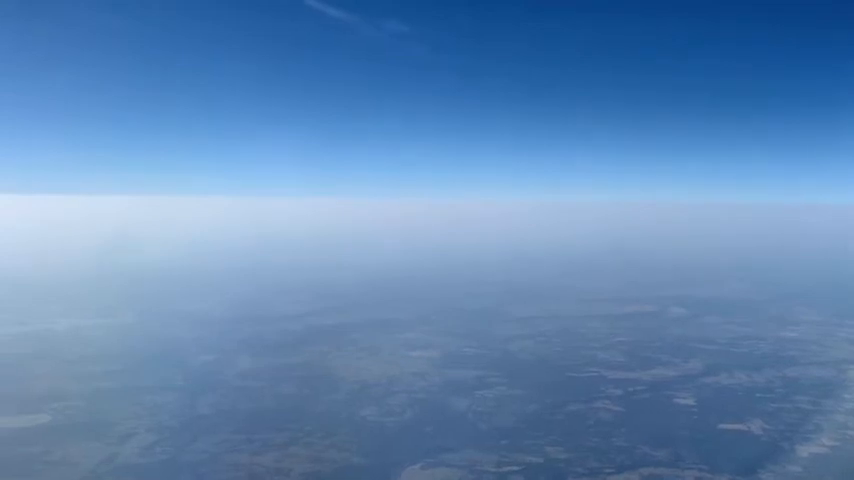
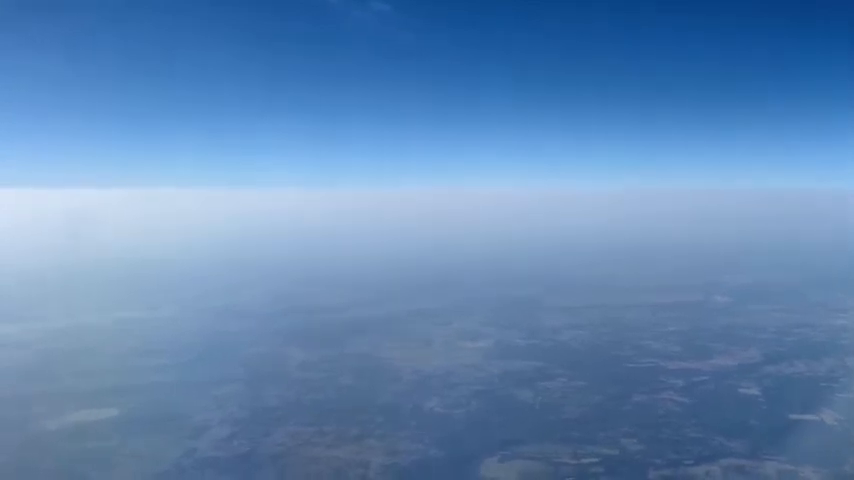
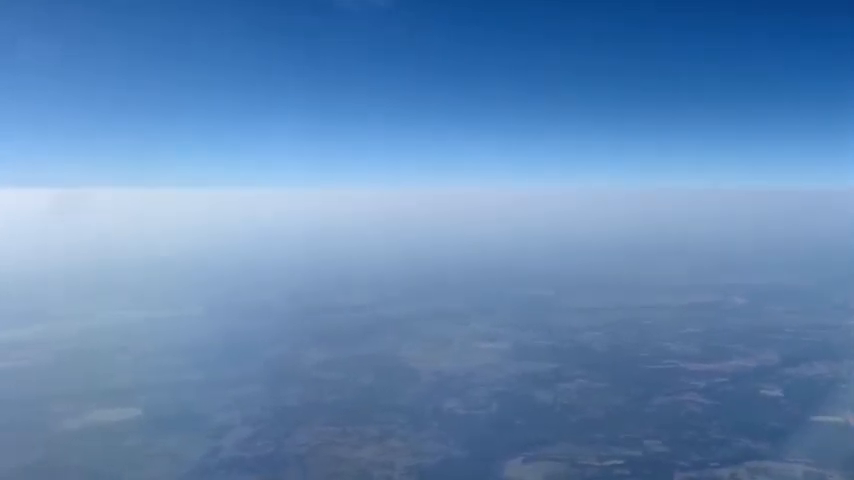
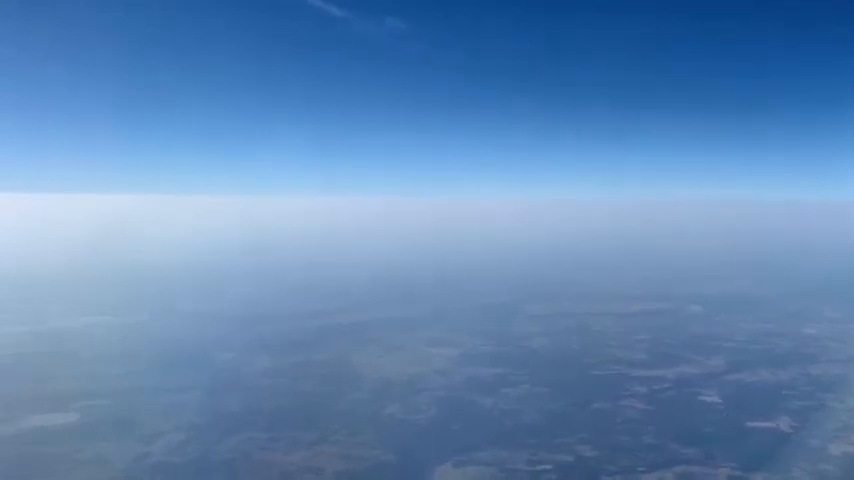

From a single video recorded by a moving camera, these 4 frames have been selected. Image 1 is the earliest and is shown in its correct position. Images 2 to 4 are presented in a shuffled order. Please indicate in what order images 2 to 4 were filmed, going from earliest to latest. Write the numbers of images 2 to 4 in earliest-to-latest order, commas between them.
4, 2, 3
